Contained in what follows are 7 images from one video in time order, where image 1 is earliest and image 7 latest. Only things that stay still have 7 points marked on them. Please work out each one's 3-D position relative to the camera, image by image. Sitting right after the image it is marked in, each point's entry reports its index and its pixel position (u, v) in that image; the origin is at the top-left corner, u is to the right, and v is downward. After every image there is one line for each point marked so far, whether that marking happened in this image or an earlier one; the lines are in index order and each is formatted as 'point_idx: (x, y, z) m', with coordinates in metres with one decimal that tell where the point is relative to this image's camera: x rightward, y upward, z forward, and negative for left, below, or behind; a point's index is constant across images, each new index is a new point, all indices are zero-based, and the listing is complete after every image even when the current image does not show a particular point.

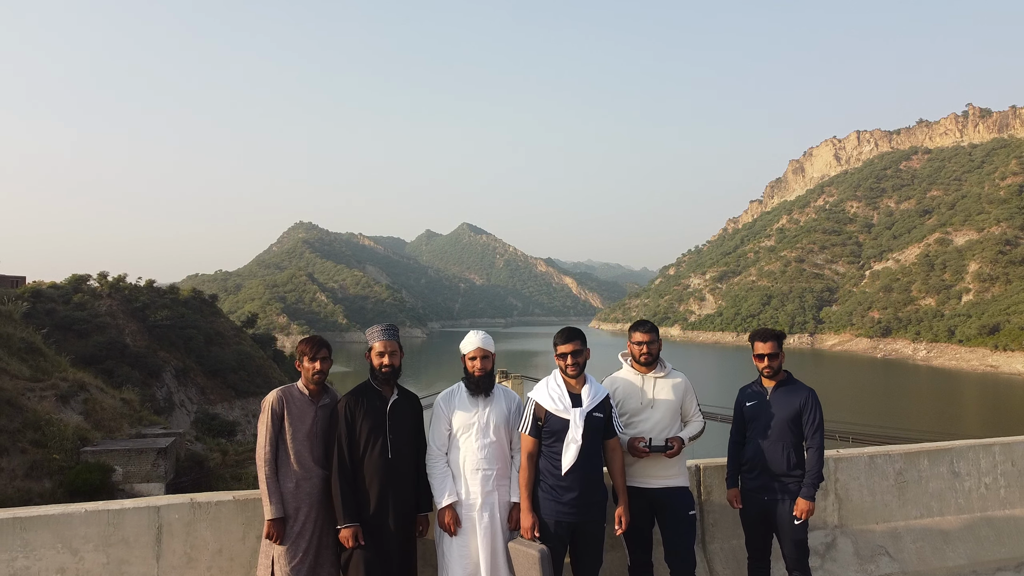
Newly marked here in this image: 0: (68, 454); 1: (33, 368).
0: (-11.3, -4.2, +15.6) m
1: (-15.2, -2.5, +19.6) m
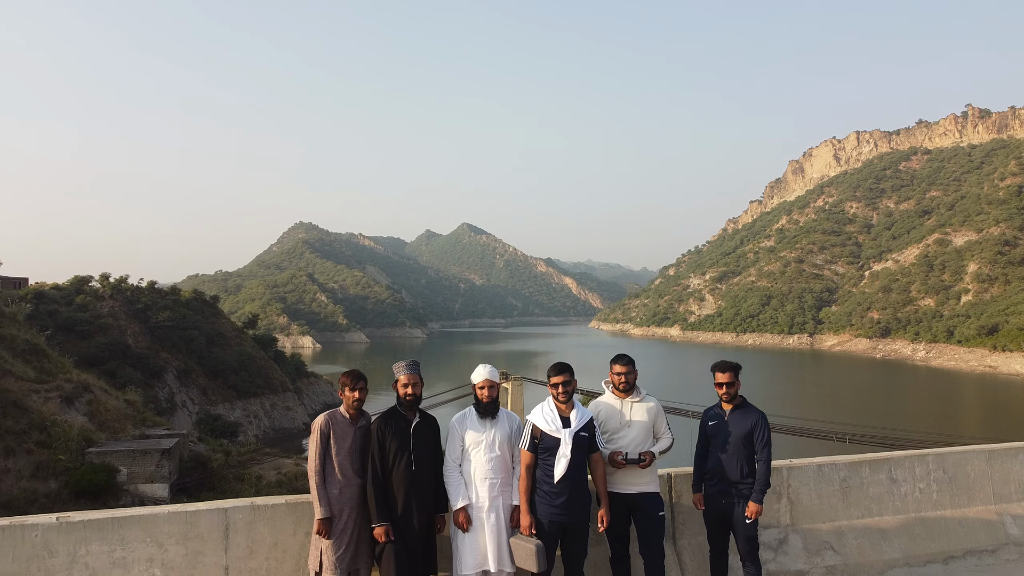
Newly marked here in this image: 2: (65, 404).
0: (-11.3, -4.3, +15.8) m
1: (-15.2, -2.6, +19.8) m
2: (-13.2, -3.4, +18.2) m
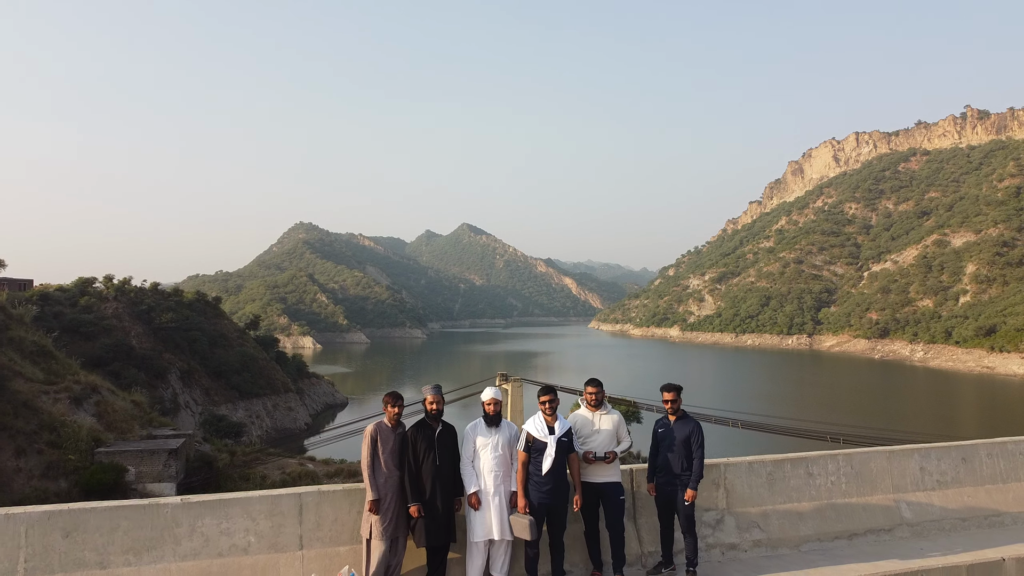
0: (-11.3, -4.4, +16.2) m
1: (-15.2, -2.7, +20.1) m
2: (-13.2, -3.5, +18.5) m
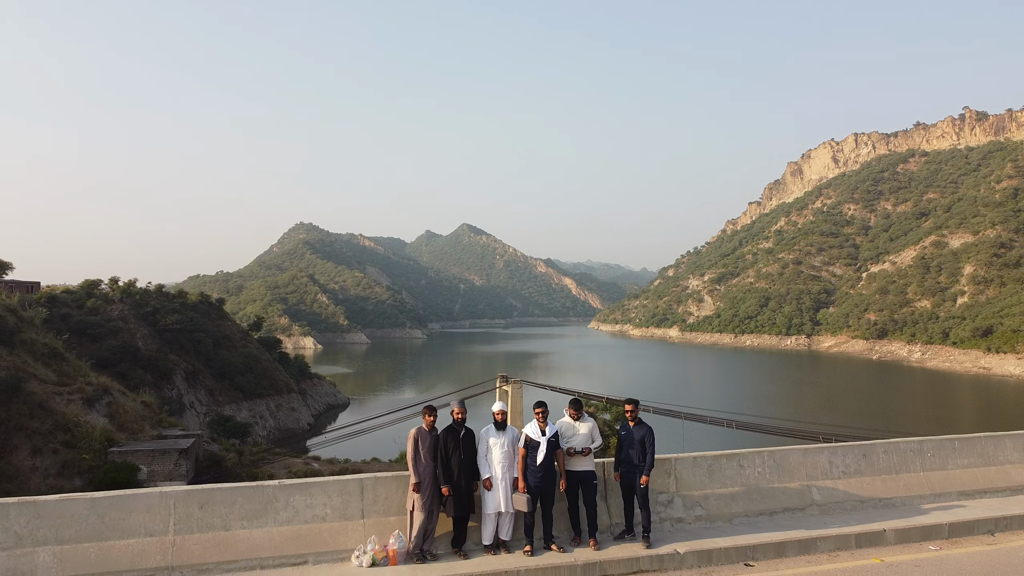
0: (-11.3, -4.5, +16.7) m
1: (-15.2, -2.8, +20.7) m
2: (-13.2, -3.7, +19.1) m
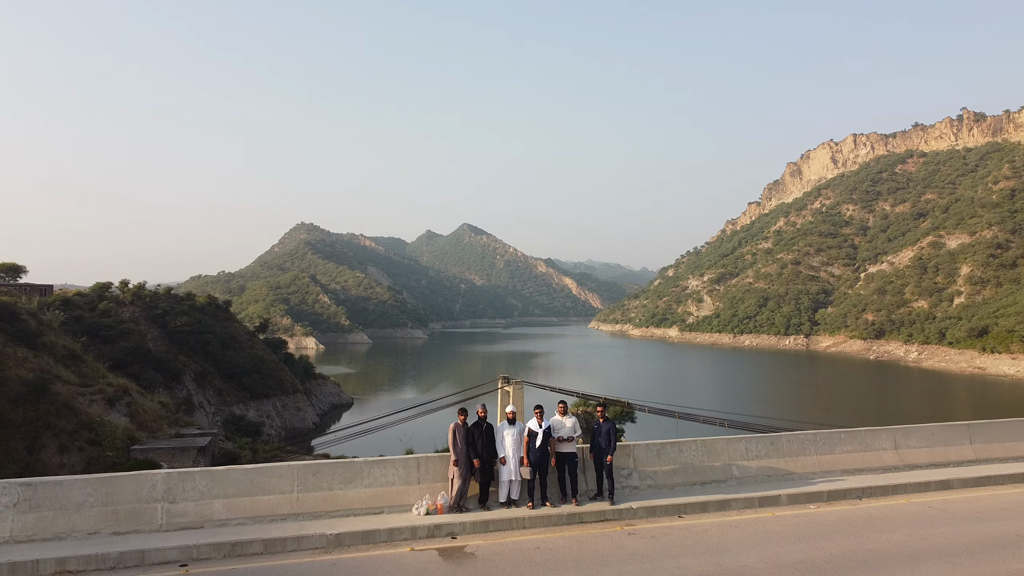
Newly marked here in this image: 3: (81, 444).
0: (-11.2, -4.7, +17.6) m
1: (-15.1, -3.0, +21.6) m
2: (-13.1, -3.8, +20.0) m
3: (-12.0, -4.3, +17.1) m
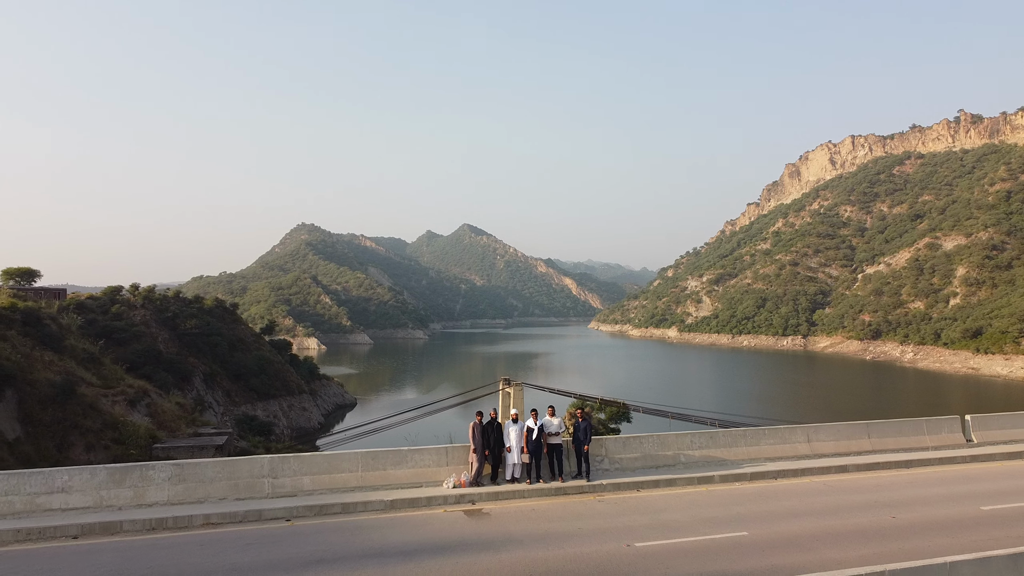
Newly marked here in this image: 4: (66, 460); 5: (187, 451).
0: (-11.2, -4.9, +18.6) m
1: (-15.1, -3.2, +22.6) m
2: (-13.1, -4.0, +21.0) m
3: (-11.9, -4.6, +18.2) m
4: (-12.4, -4.8, +17.1) m
5: (-10.1, -5.0, +19.0) m
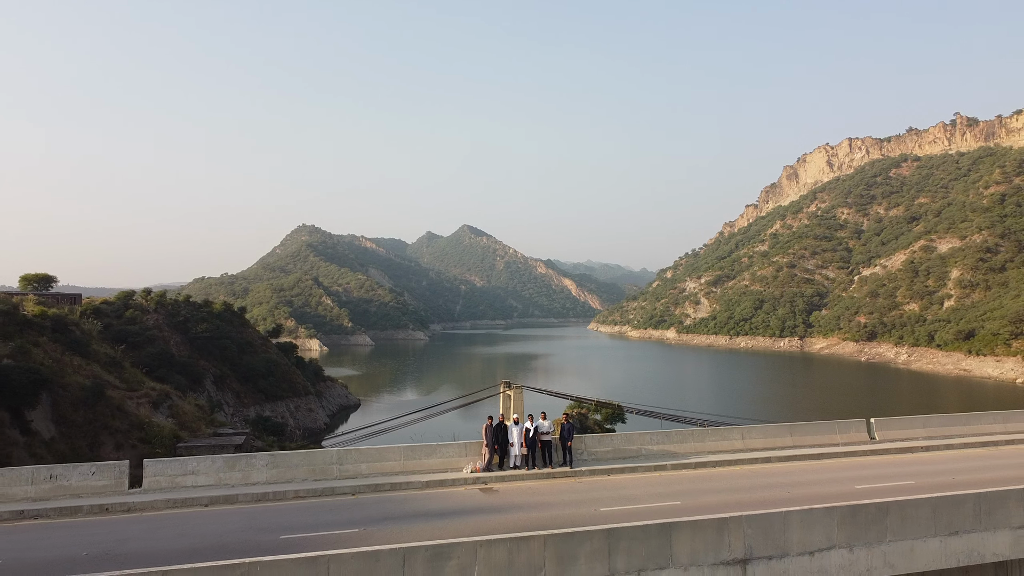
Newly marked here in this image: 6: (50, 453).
0: (-11.2, -5.2, +20.0) m
1: (-15.1, -3.5, +23.9) m
2: (-13.1, -4.4, +22.3) m
3: (-11.9, -4.9, +19.5) m
4: (-12.4, -5.1, +18.5) m
5: (-10.1, -5.3, +20.3) m
6: (-13.0, -4.7, +17.4) m
